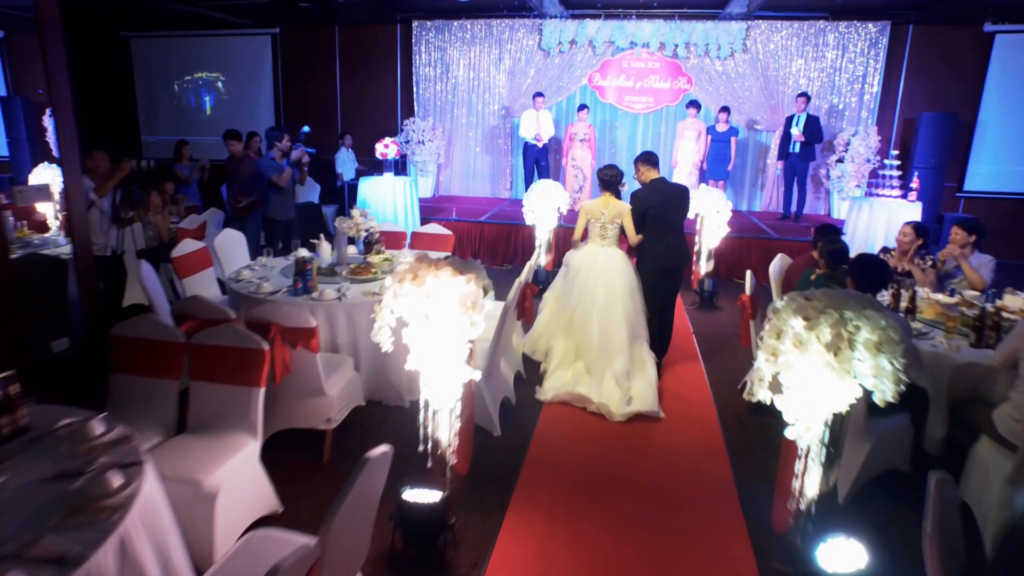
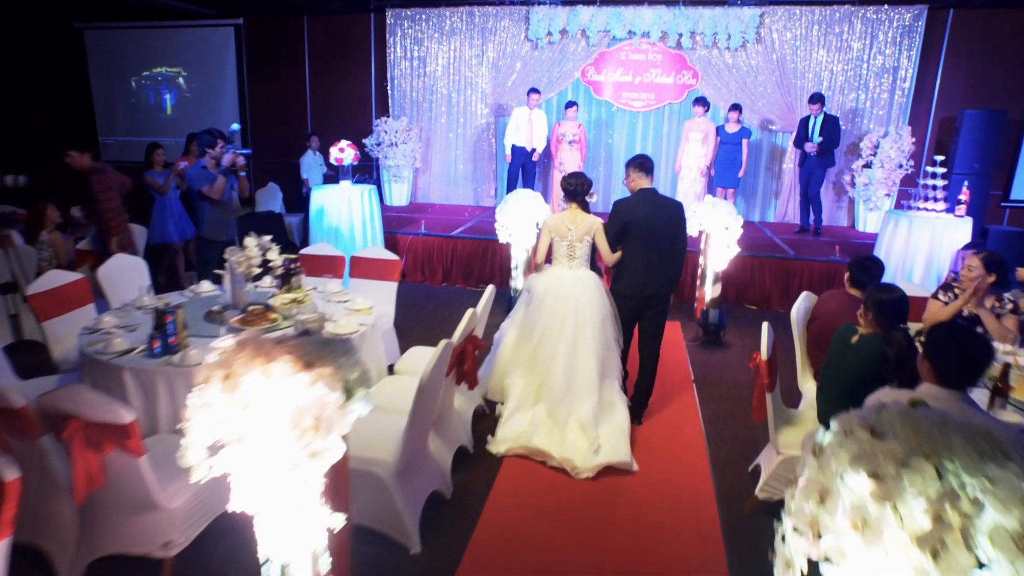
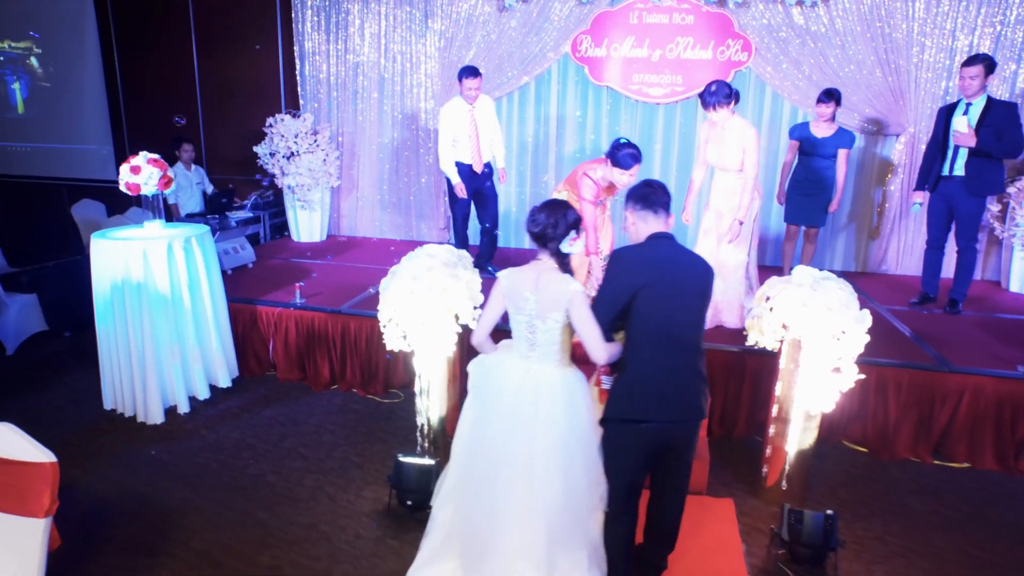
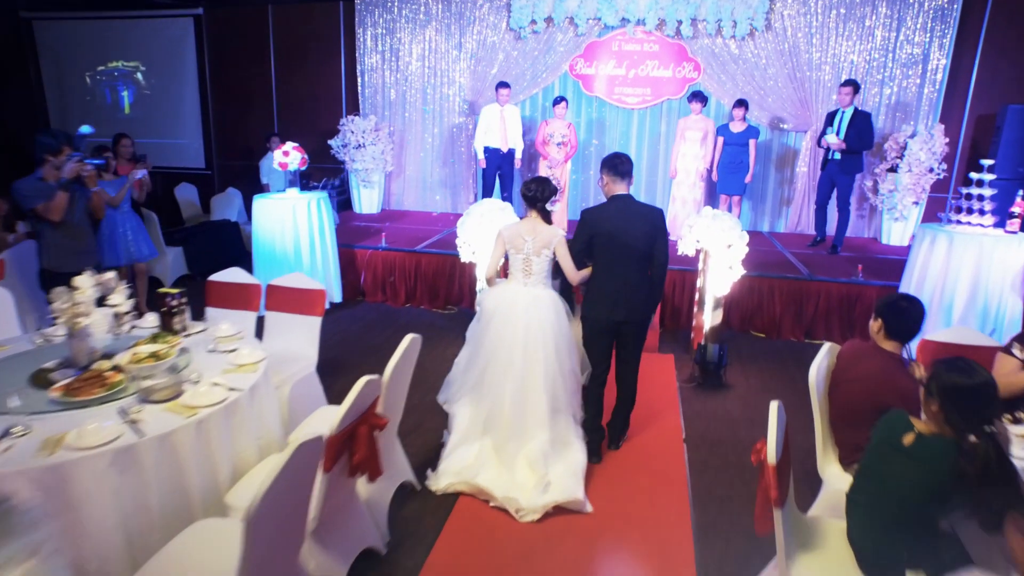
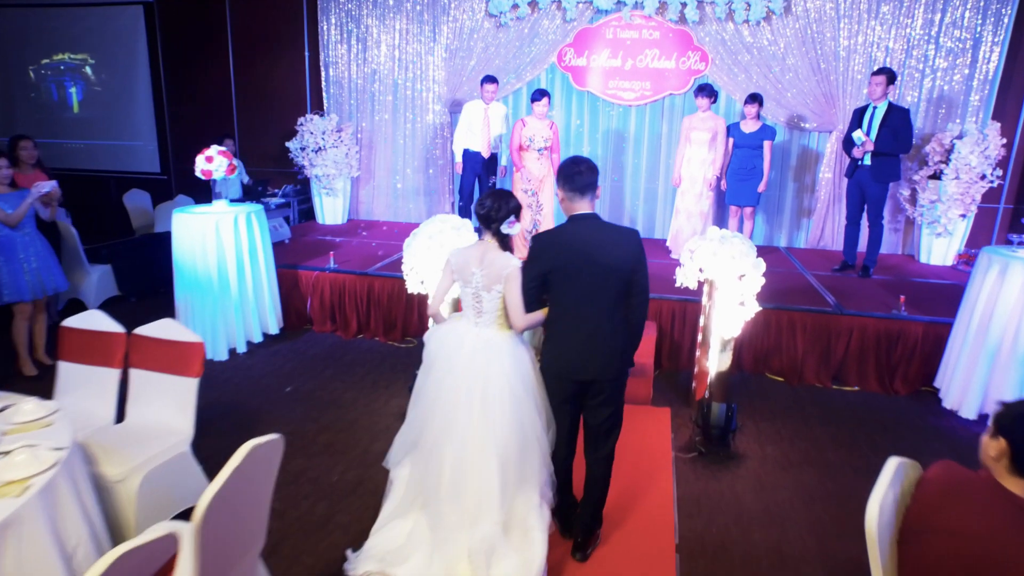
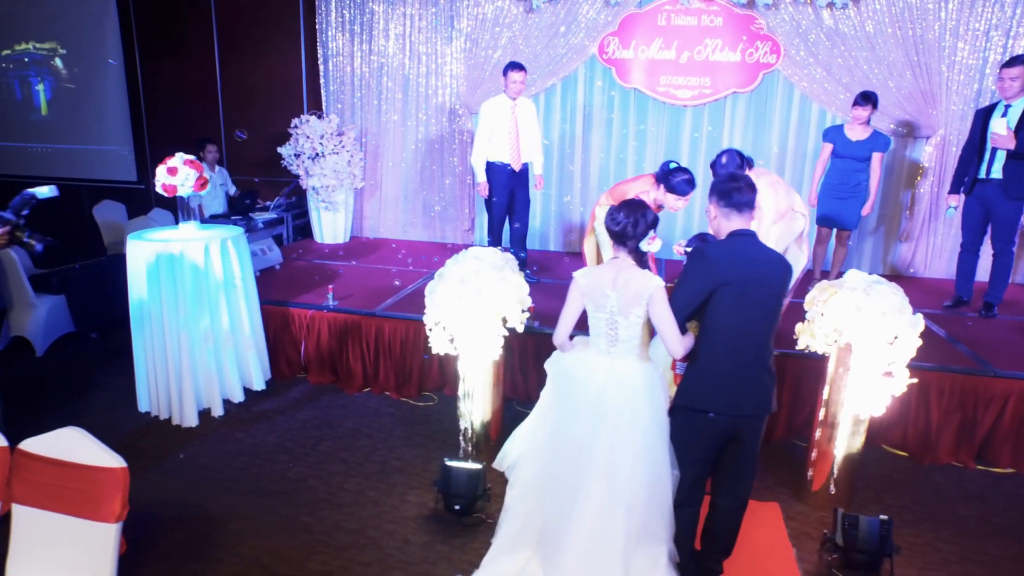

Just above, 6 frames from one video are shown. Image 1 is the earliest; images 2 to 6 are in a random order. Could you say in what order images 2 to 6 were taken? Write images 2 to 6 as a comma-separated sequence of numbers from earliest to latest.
2, 4, 5, 3, 6
